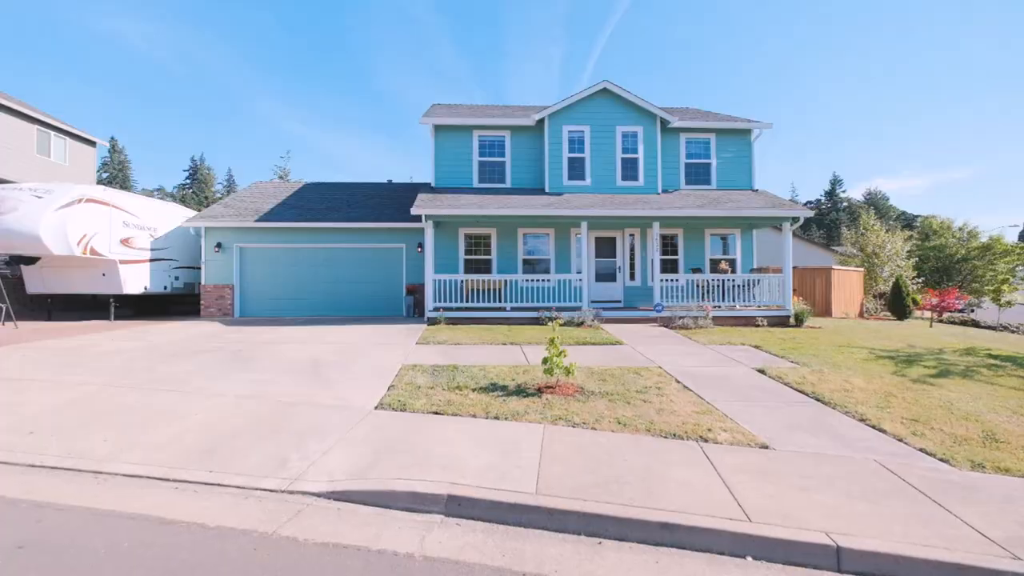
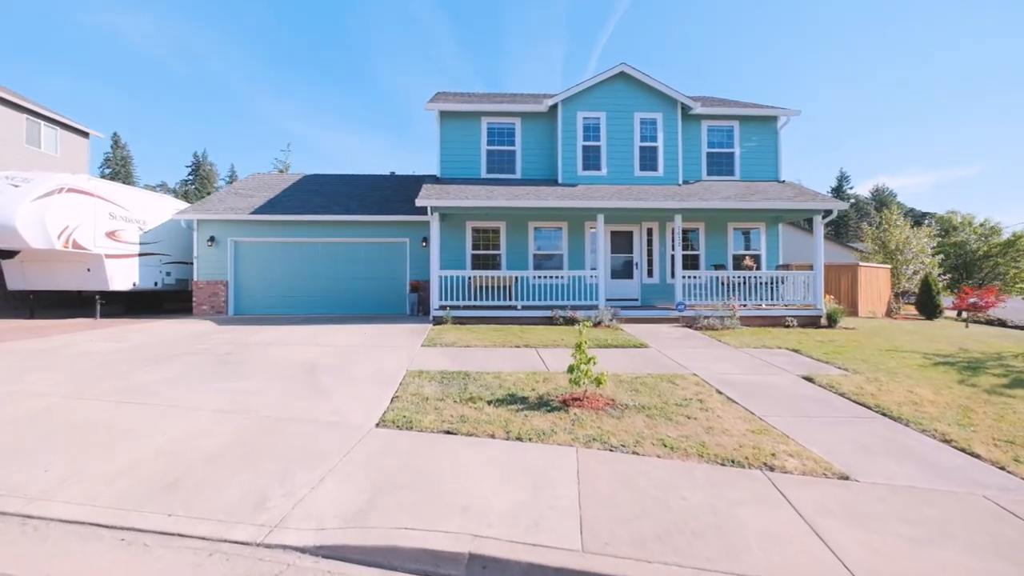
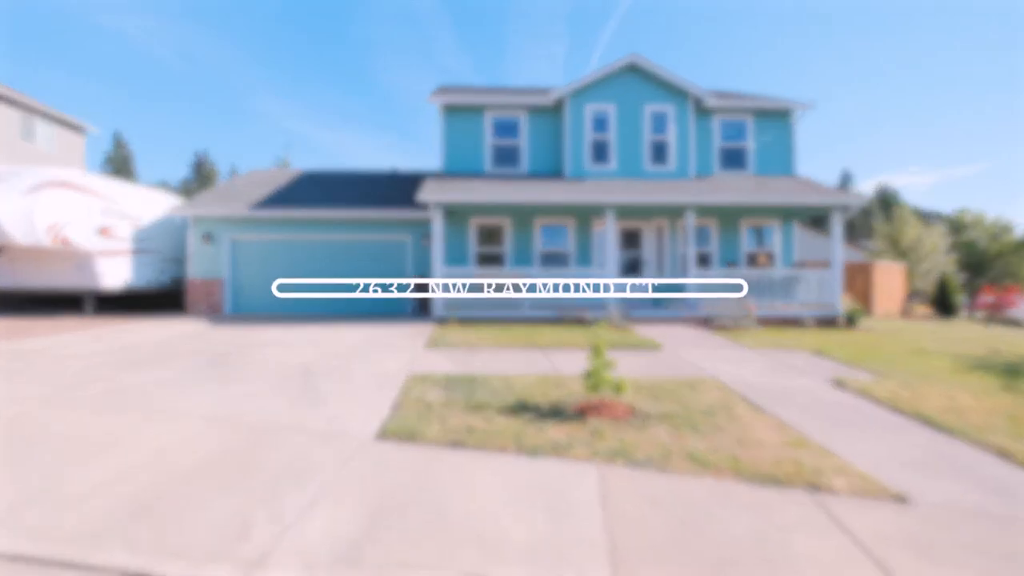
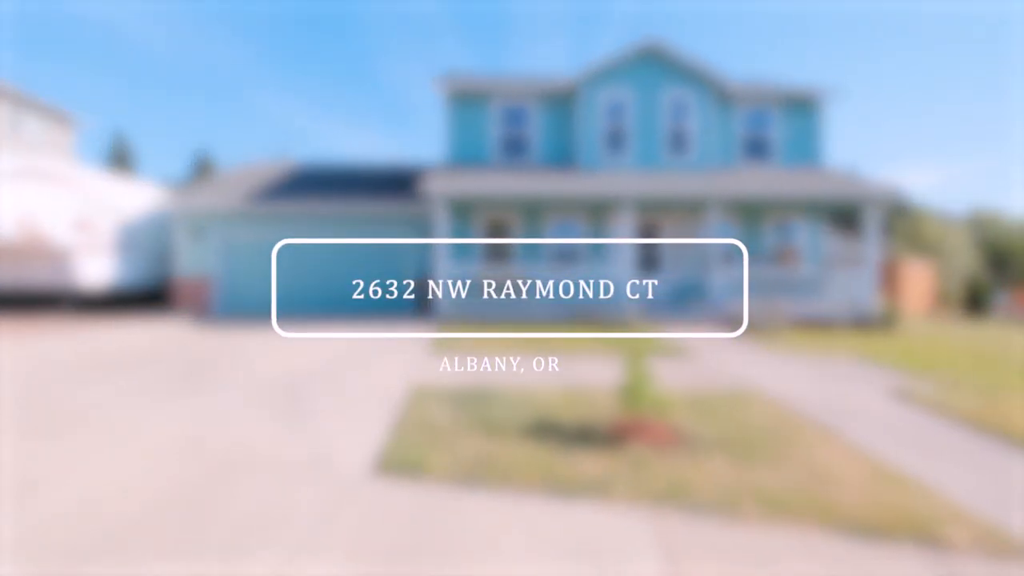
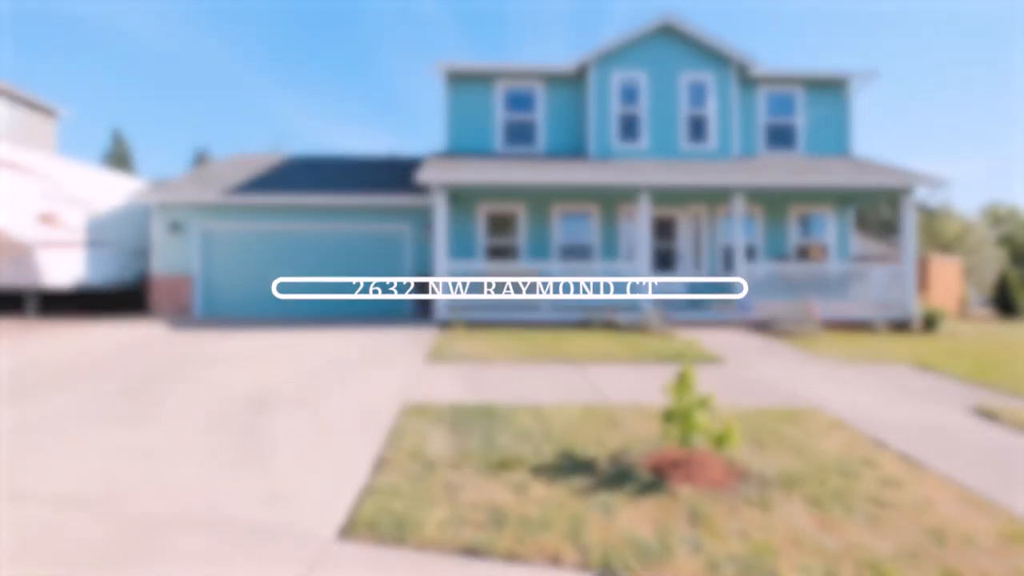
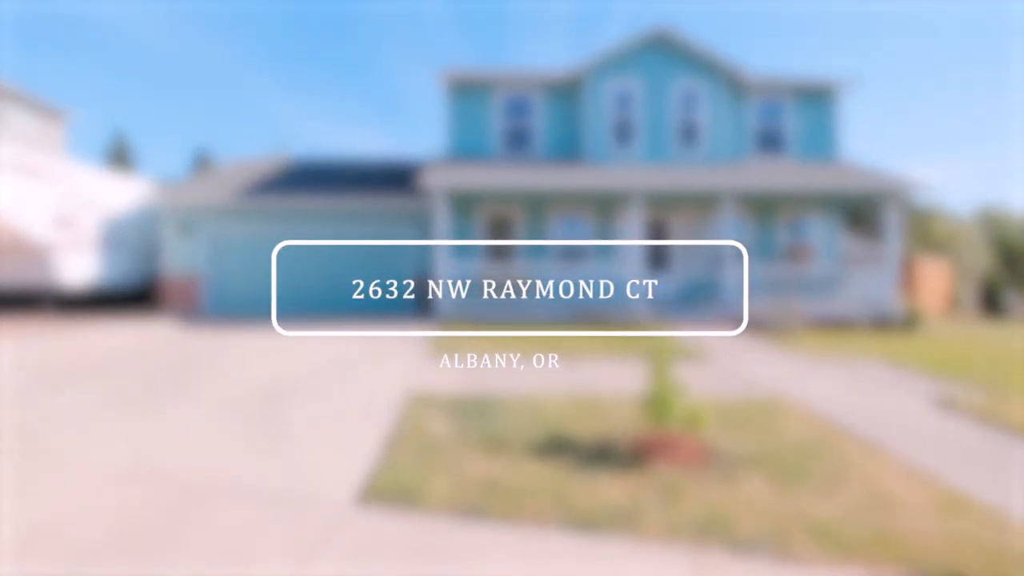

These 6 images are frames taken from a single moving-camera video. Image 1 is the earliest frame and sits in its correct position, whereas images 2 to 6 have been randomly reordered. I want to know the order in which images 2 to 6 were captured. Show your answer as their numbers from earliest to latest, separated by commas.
2, 3, 4, 6, 5
